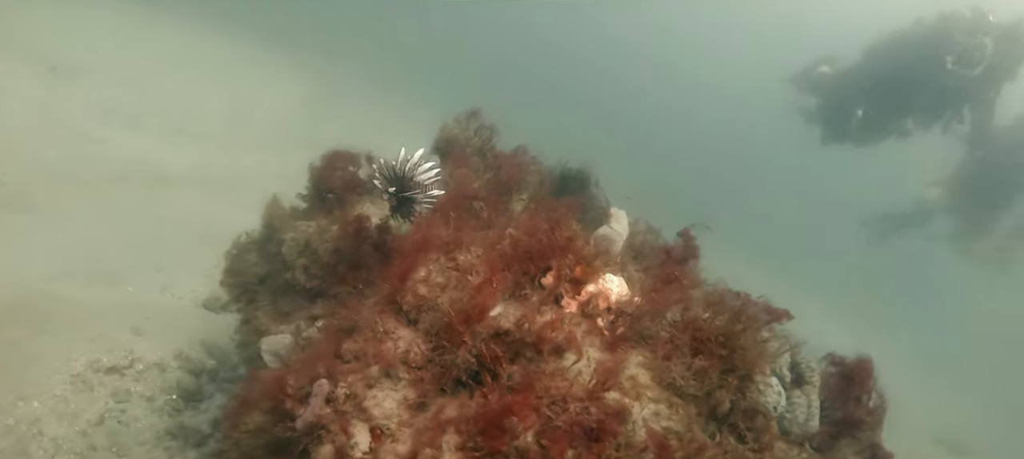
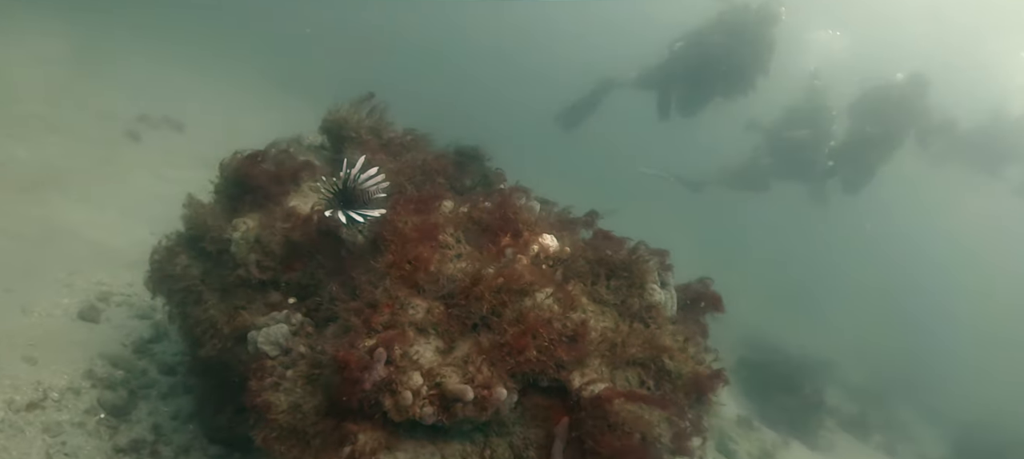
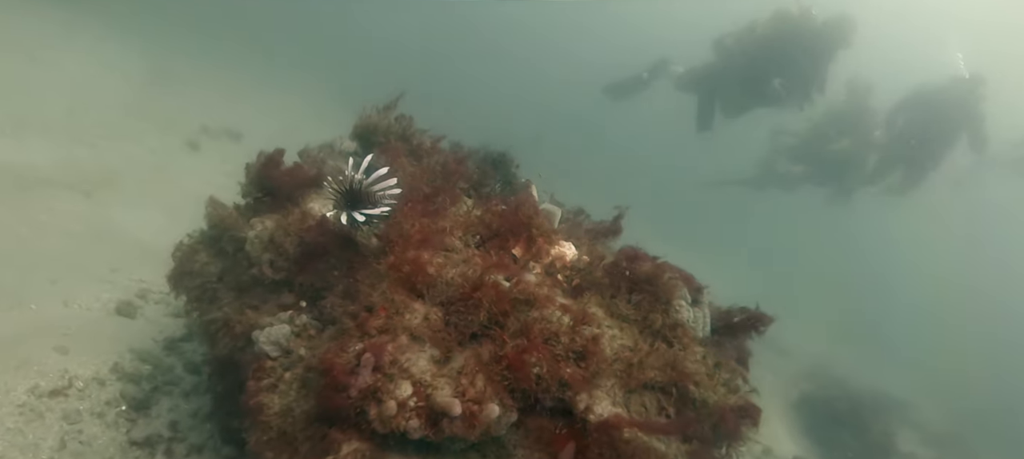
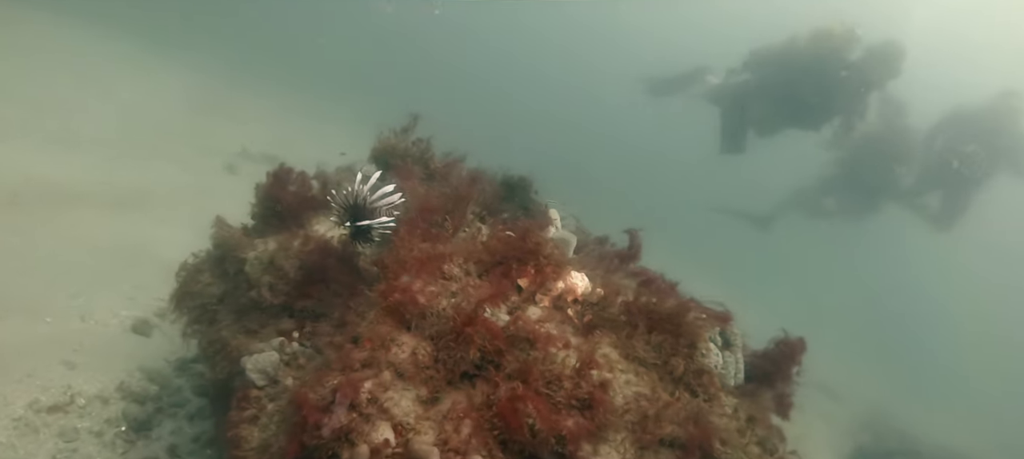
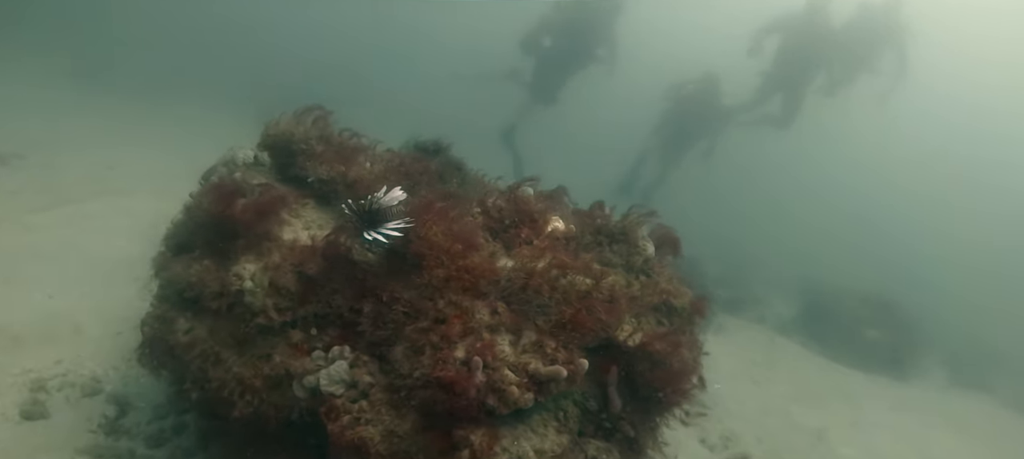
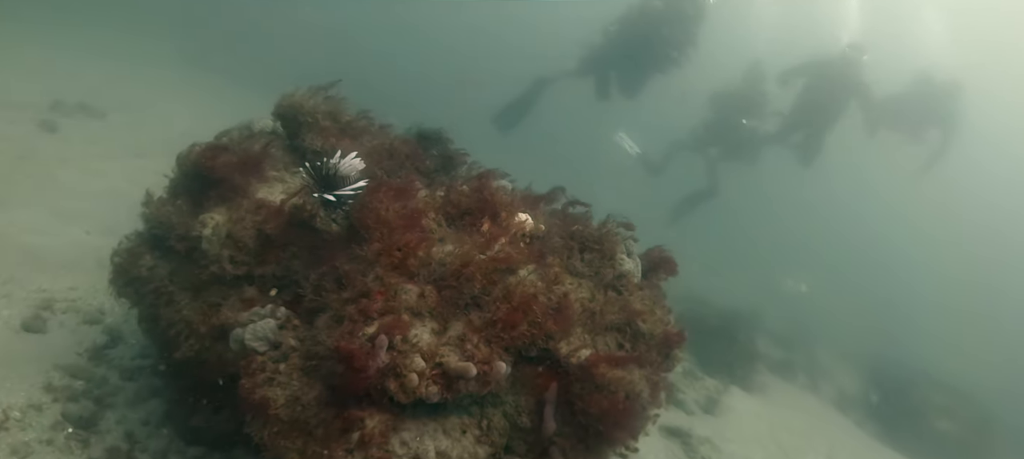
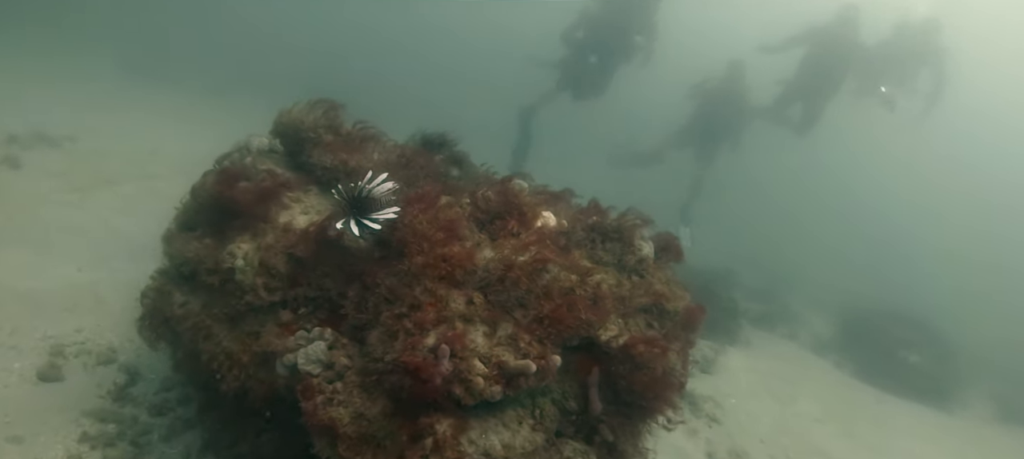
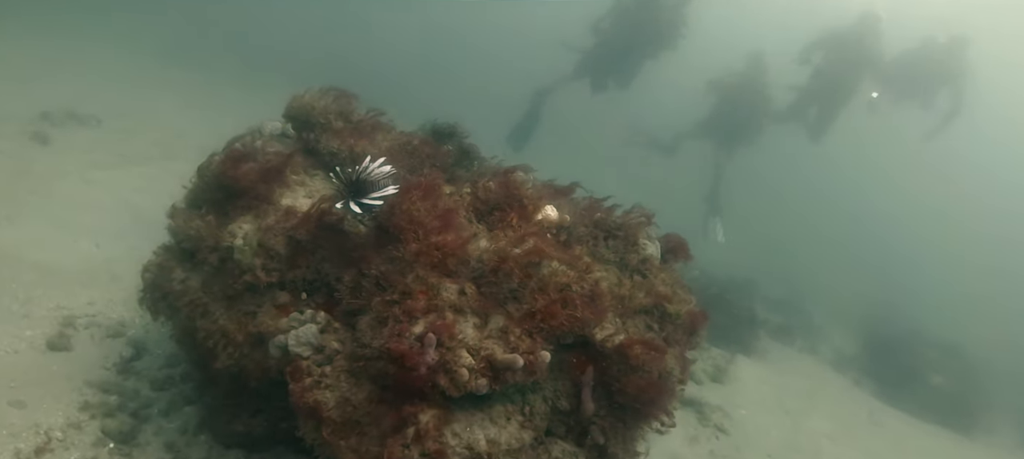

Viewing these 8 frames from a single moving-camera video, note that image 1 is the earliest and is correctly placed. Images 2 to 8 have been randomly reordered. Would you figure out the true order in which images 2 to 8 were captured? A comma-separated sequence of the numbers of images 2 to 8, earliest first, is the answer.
4, 3, 2, 6, 8, 7, 5
